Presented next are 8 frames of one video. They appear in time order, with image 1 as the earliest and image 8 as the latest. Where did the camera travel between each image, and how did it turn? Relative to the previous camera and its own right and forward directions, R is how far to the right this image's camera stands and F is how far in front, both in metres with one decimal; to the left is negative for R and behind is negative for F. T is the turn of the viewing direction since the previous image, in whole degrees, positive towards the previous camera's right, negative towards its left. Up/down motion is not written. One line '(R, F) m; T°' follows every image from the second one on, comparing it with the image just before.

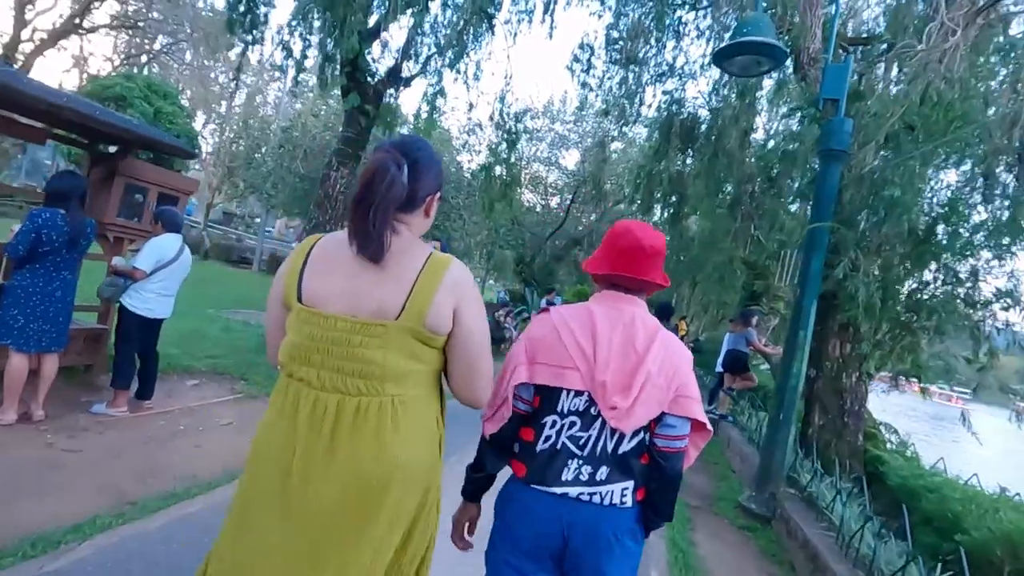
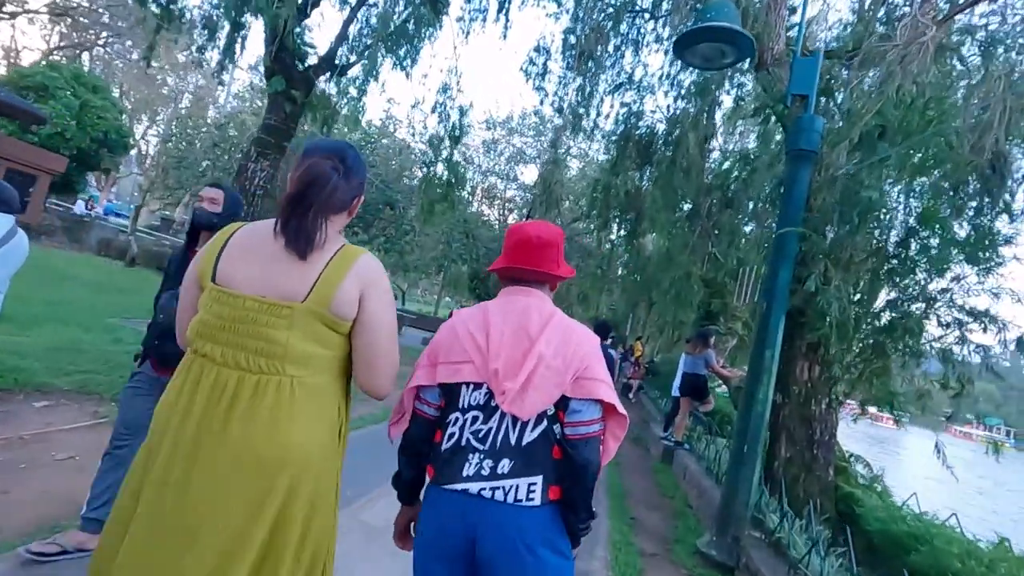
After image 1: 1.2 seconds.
(+0.2, +0.7) m; +4°
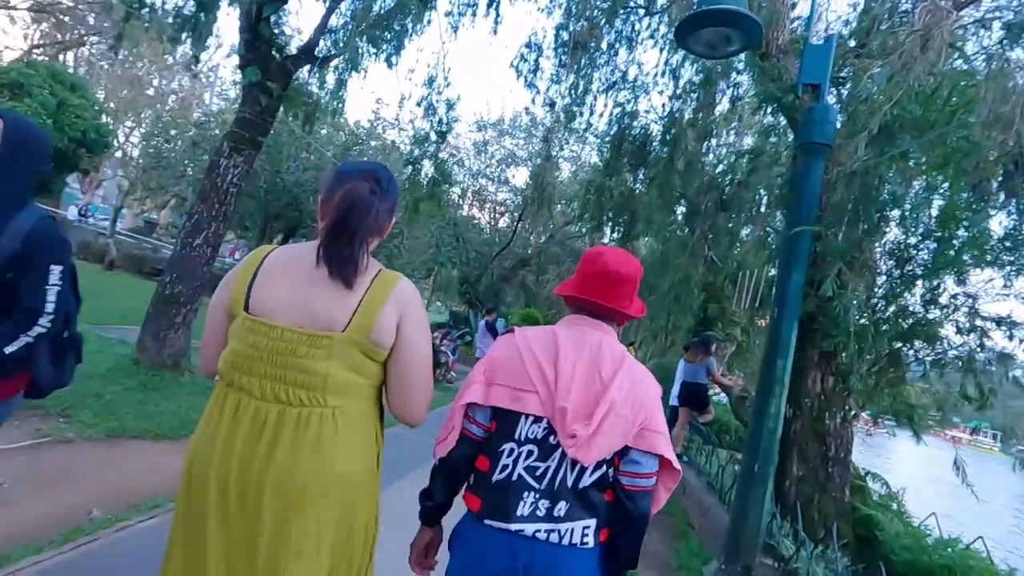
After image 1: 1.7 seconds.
(0.0, +0.4) m; +1°
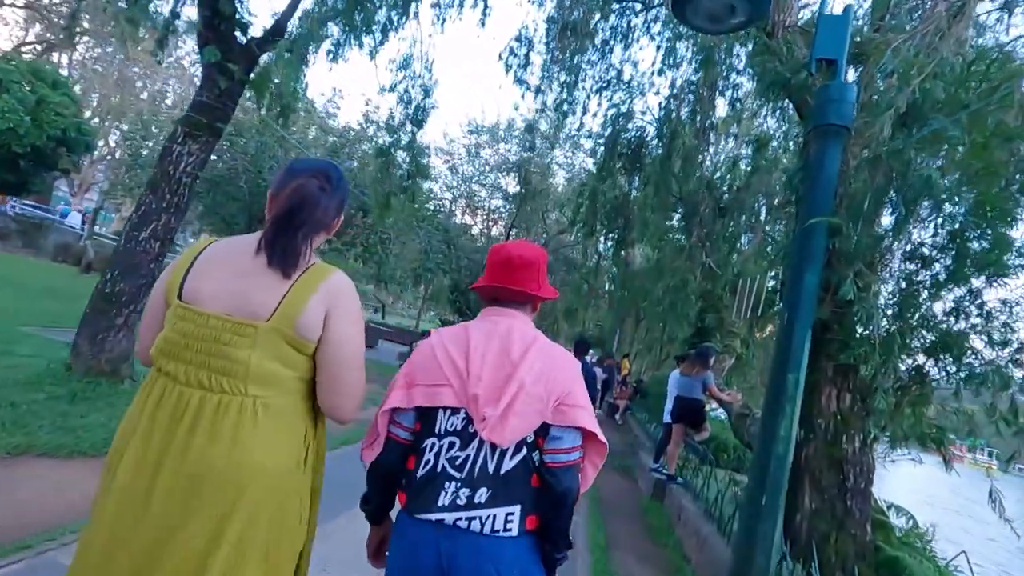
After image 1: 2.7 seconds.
(+0.2, +0.6) m; 0°
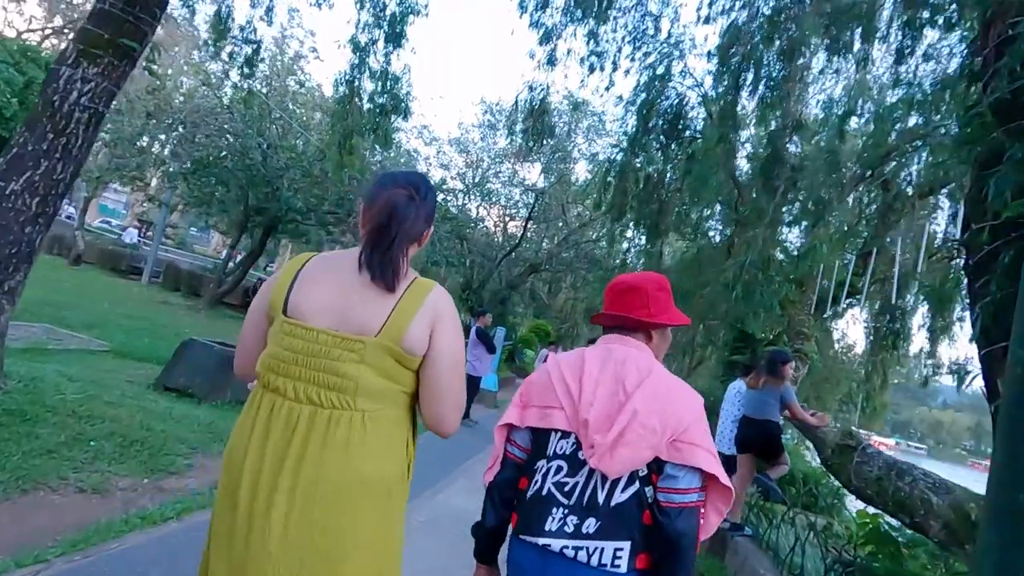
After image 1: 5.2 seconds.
(+0.1, +1.7) m; -2°
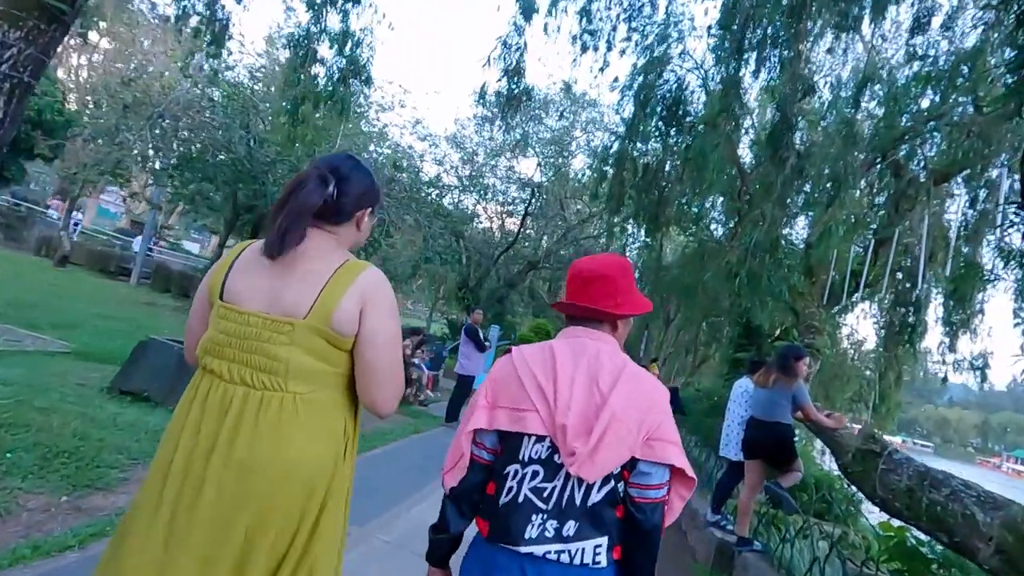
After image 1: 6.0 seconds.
(+0.2, +0.5) m; 0°
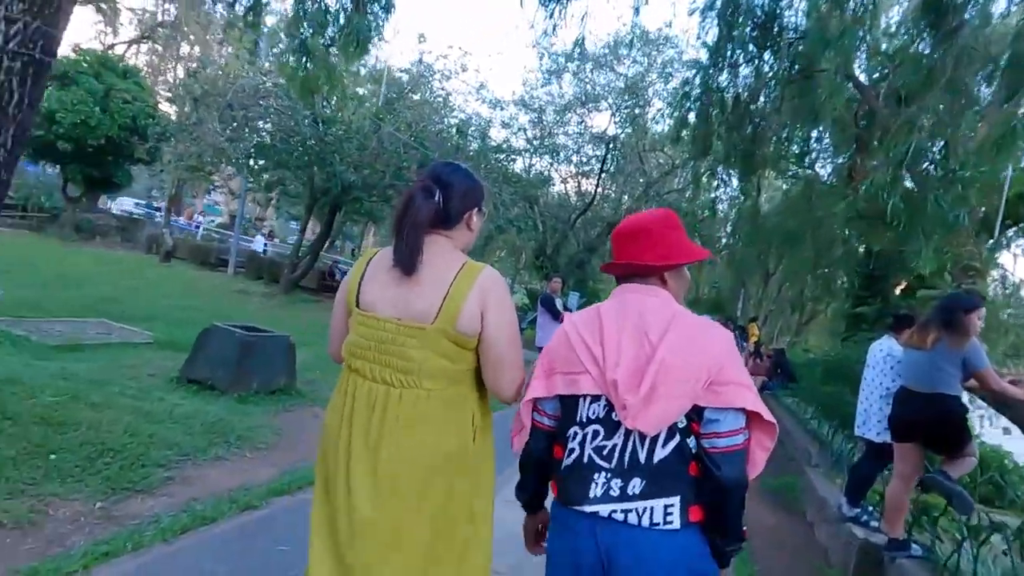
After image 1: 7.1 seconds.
(+0.1, +0.7) m; -9°
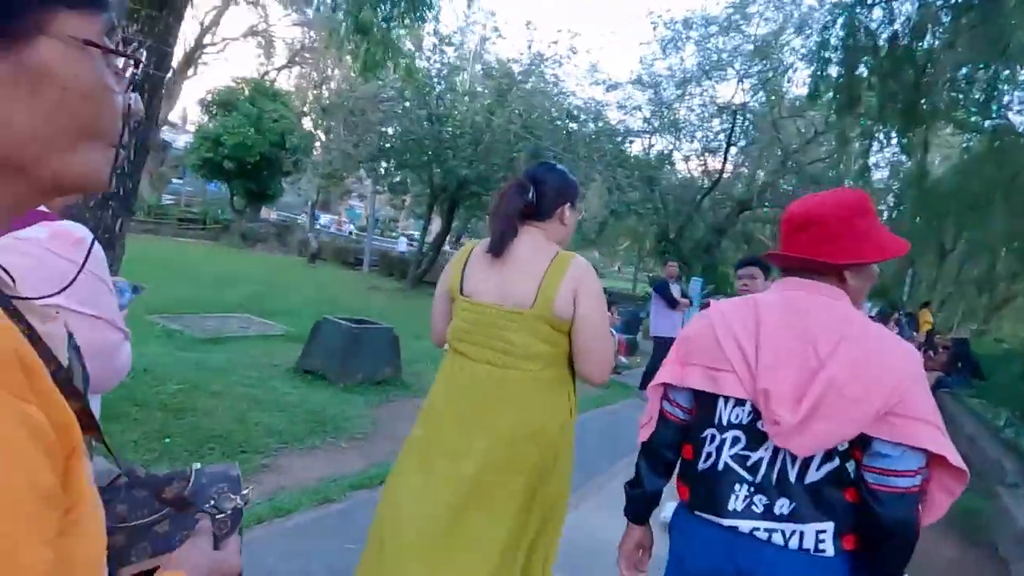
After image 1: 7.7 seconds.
(+0.3, +0.4) m; -14°
